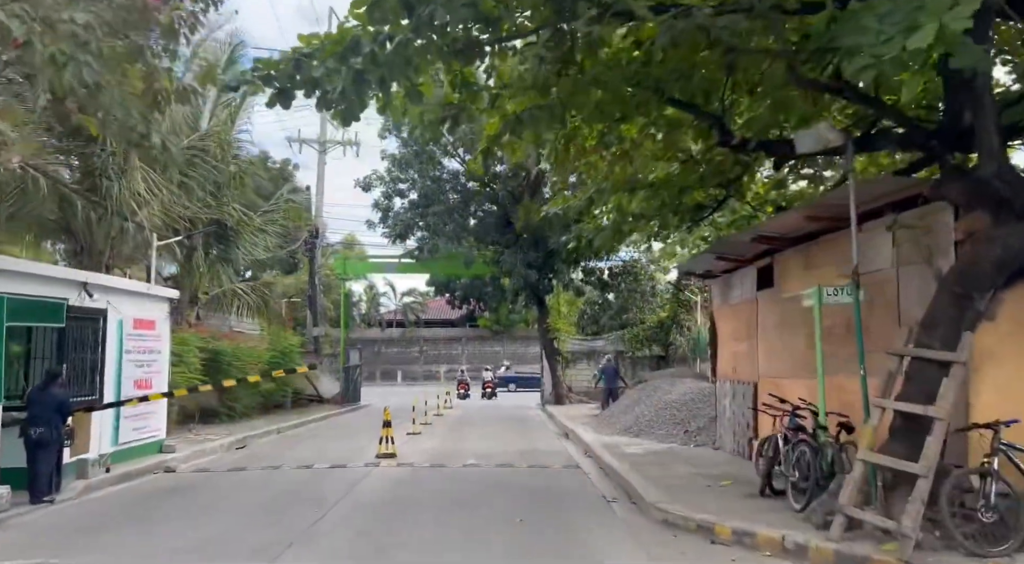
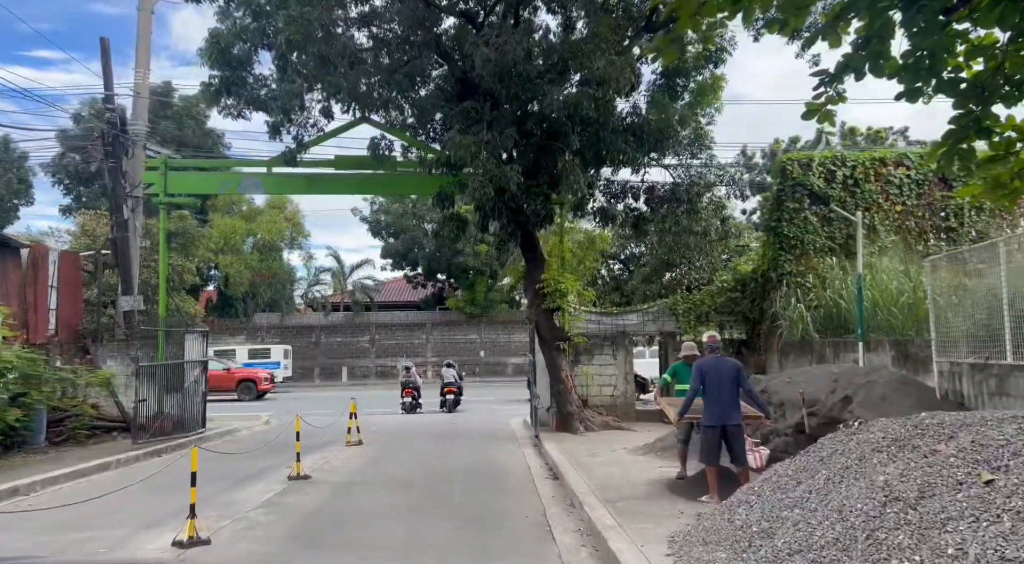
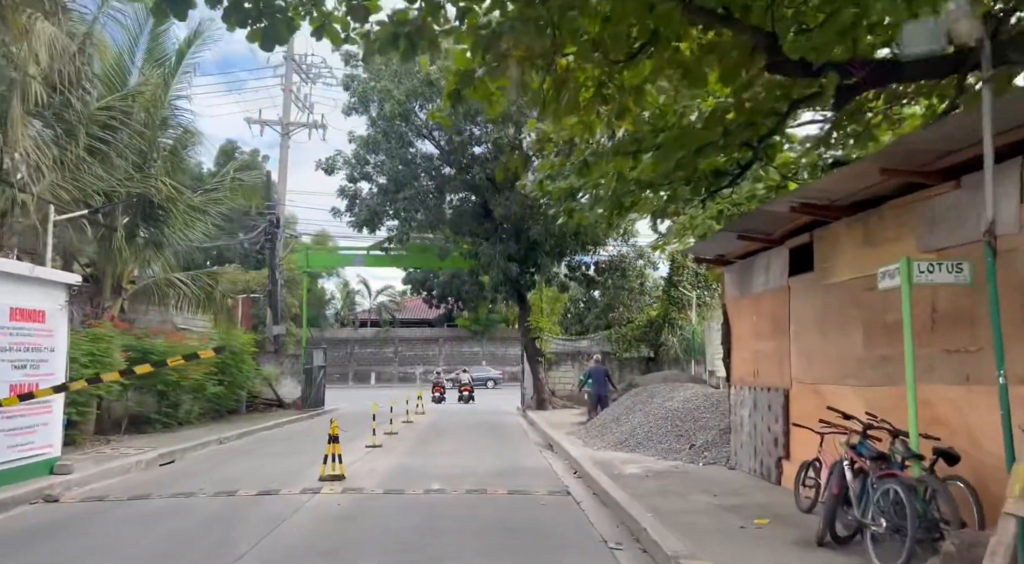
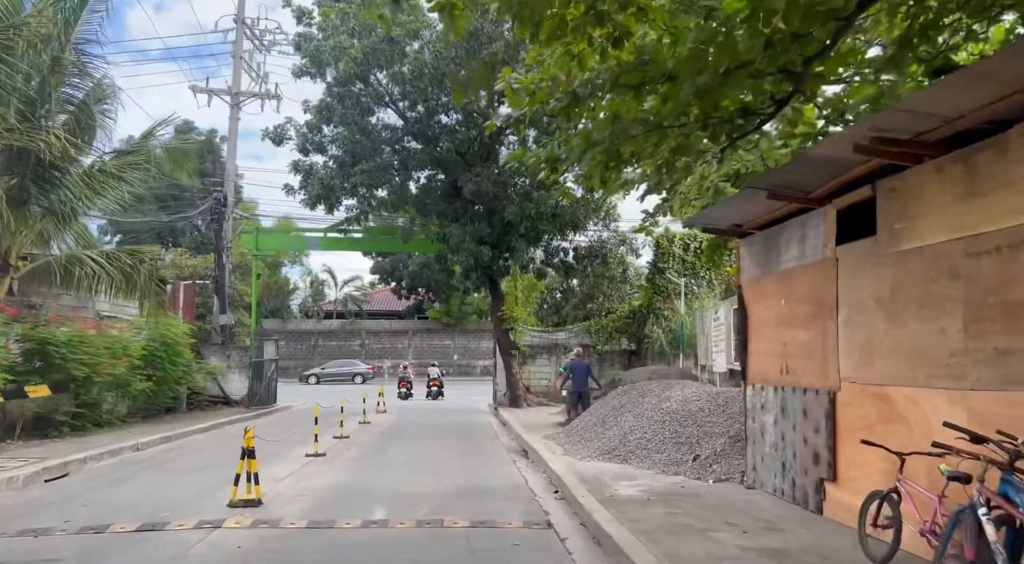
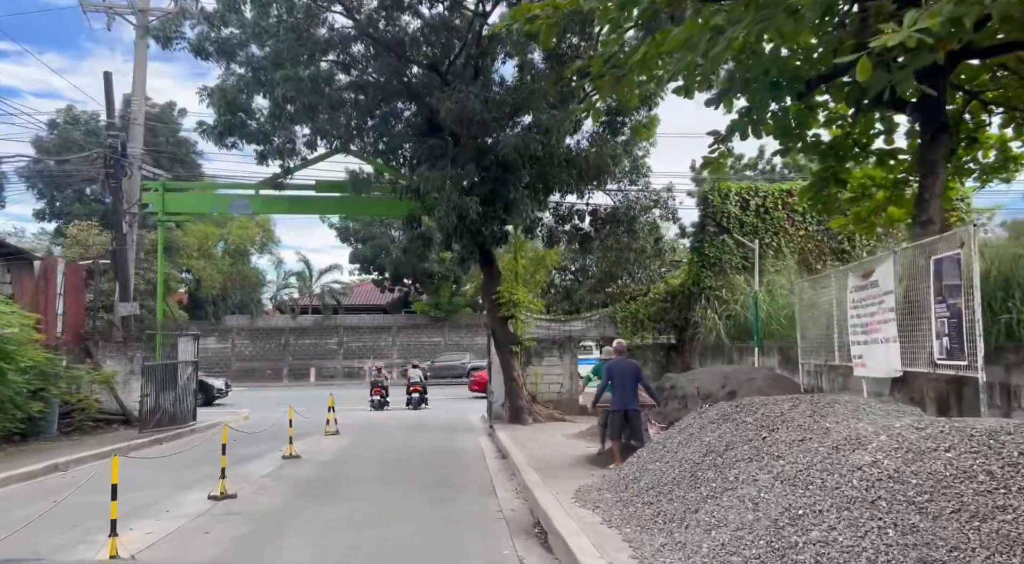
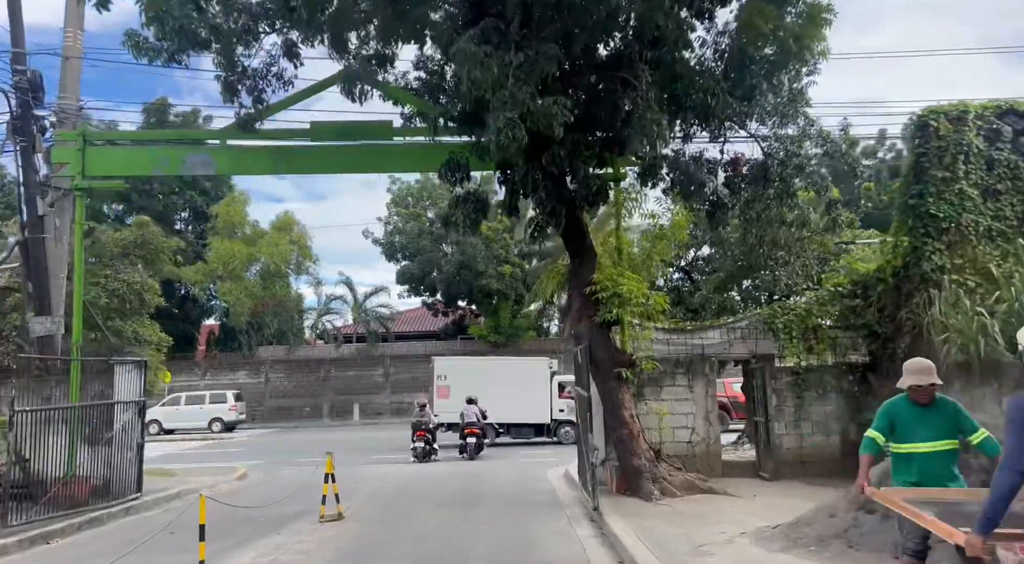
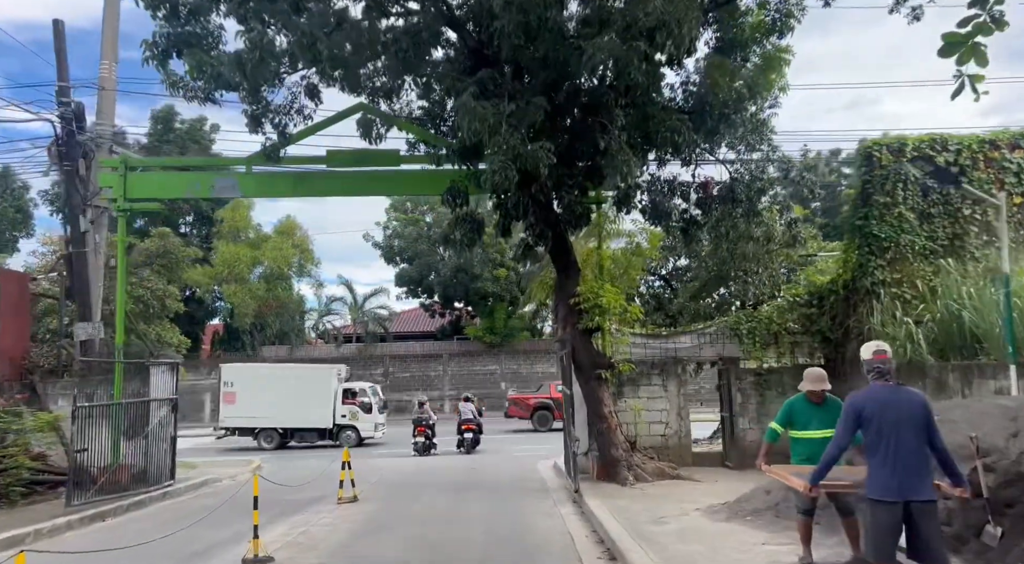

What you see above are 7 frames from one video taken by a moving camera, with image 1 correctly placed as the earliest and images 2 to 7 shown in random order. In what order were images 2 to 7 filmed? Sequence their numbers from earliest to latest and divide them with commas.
3, 4, 5, 2, 7, 6
